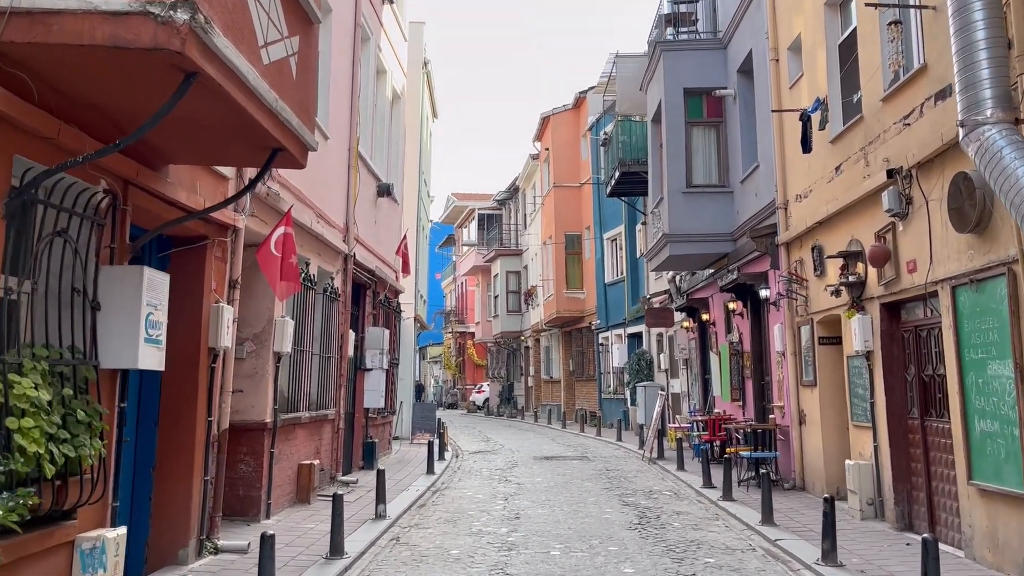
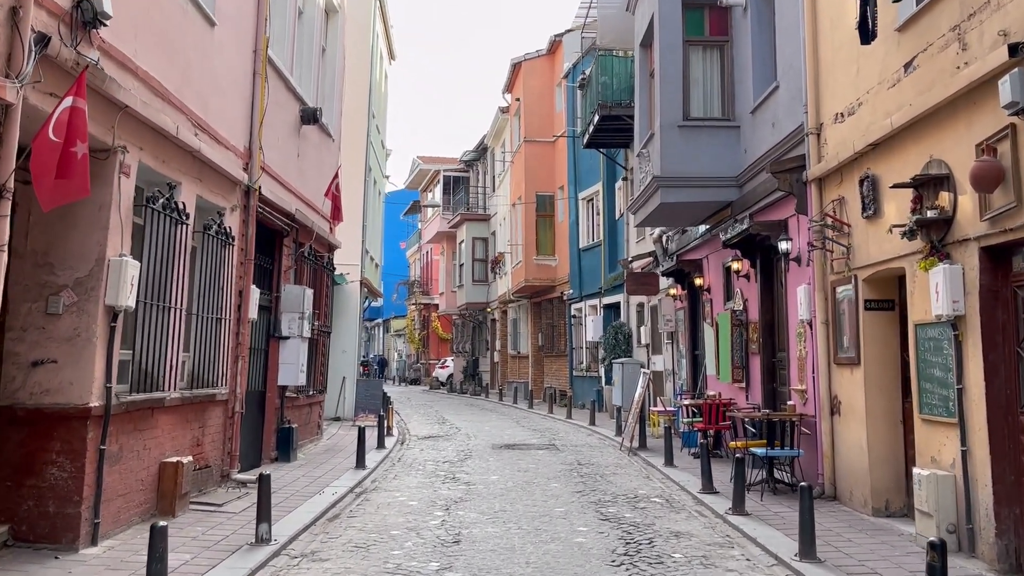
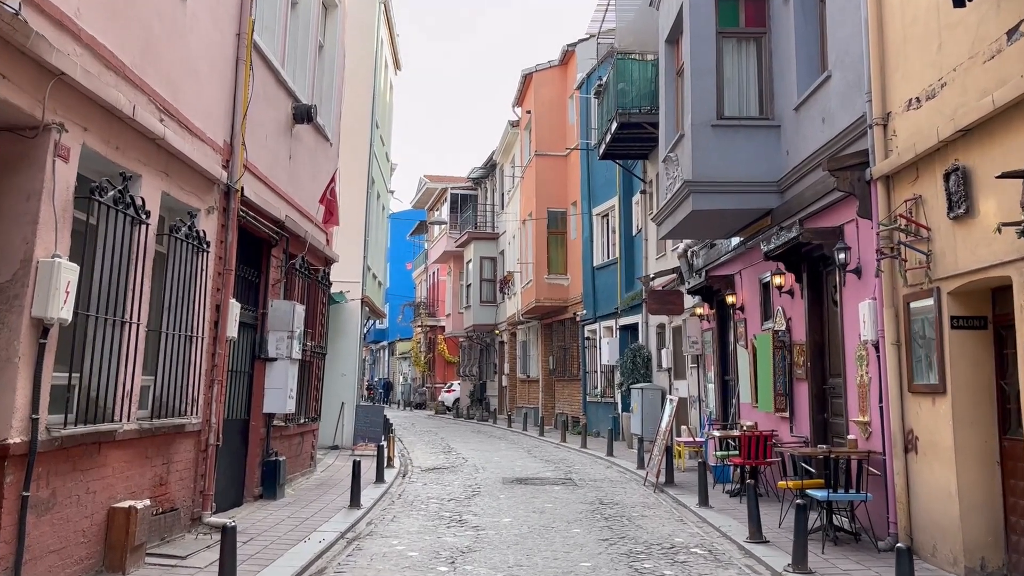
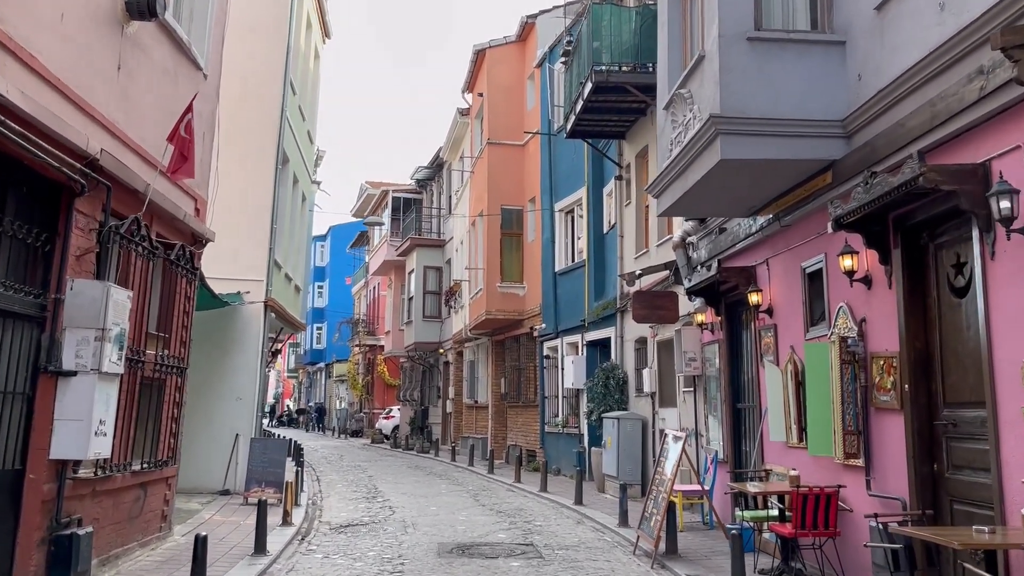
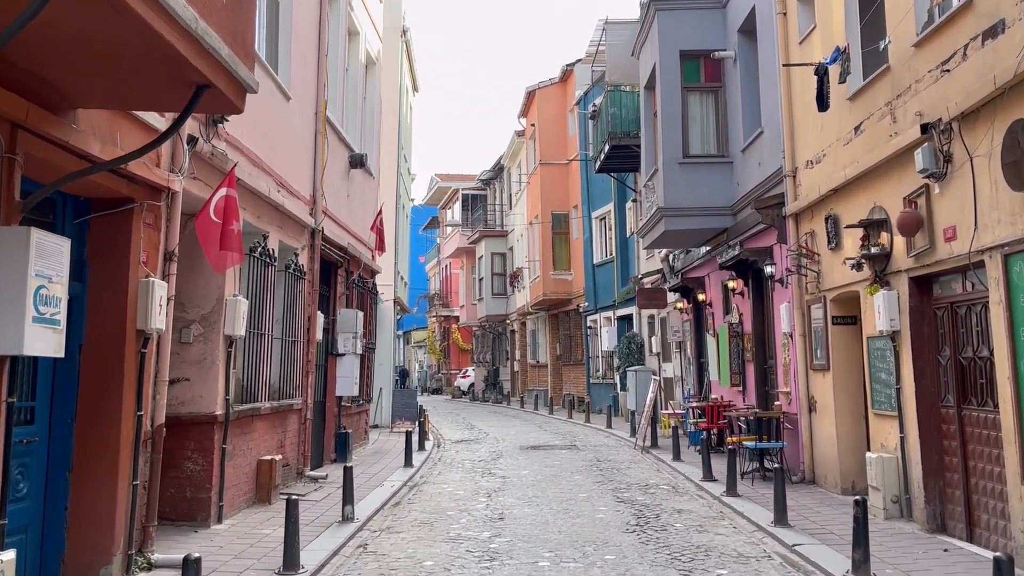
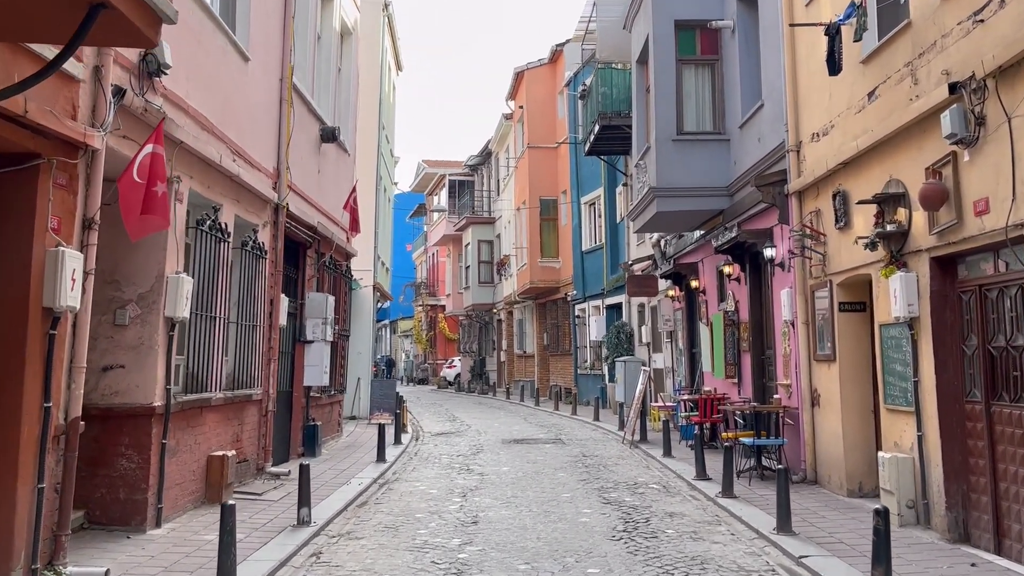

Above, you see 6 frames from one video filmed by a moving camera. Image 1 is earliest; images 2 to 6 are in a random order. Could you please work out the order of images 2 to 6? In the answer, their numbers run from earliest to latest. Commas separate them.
5, 6, 2, 3, 4
